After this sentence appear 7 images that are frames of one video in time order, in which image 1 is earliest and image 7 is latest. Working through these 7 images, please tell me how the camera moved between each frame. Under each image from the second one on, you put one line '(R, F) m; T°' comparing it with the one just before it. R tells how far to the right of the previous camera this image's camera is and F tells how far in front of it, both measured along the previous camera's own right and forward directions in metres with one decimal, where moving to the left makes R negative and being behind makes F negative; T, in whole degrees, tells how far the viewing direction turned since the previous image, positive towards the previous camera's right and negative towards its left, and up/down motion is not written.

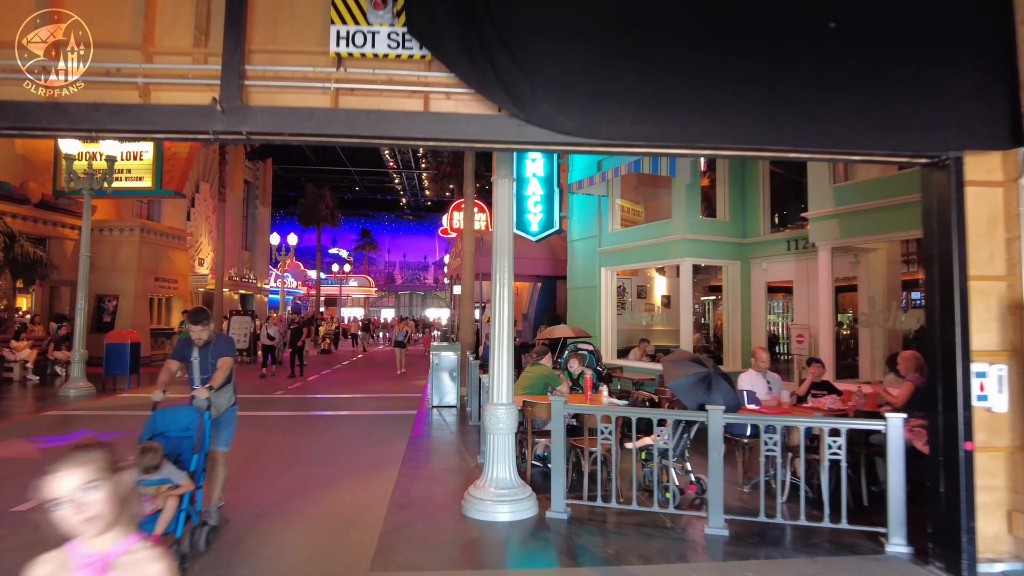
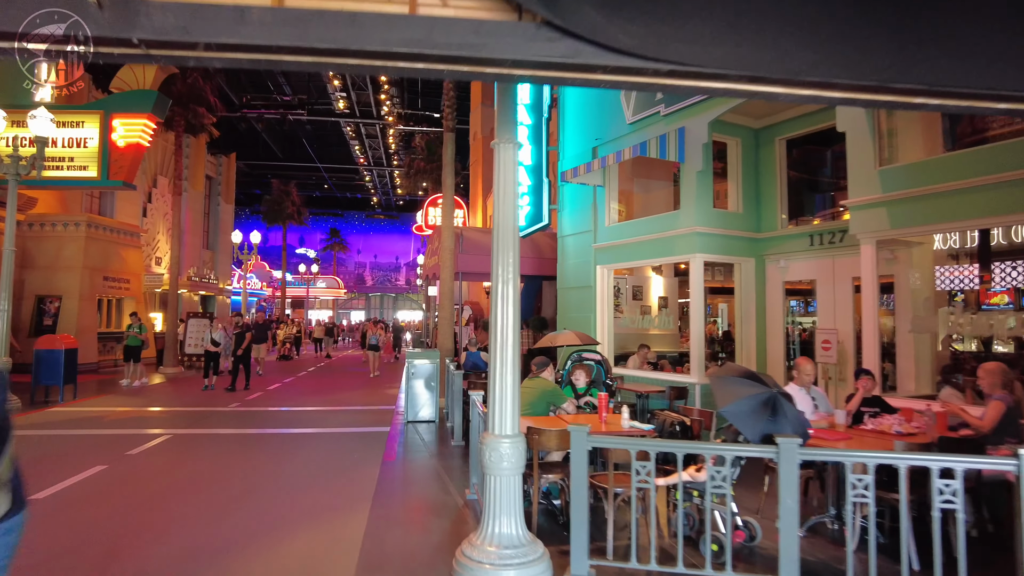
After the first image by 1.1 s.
(-0.2, +1.3) m; +2°
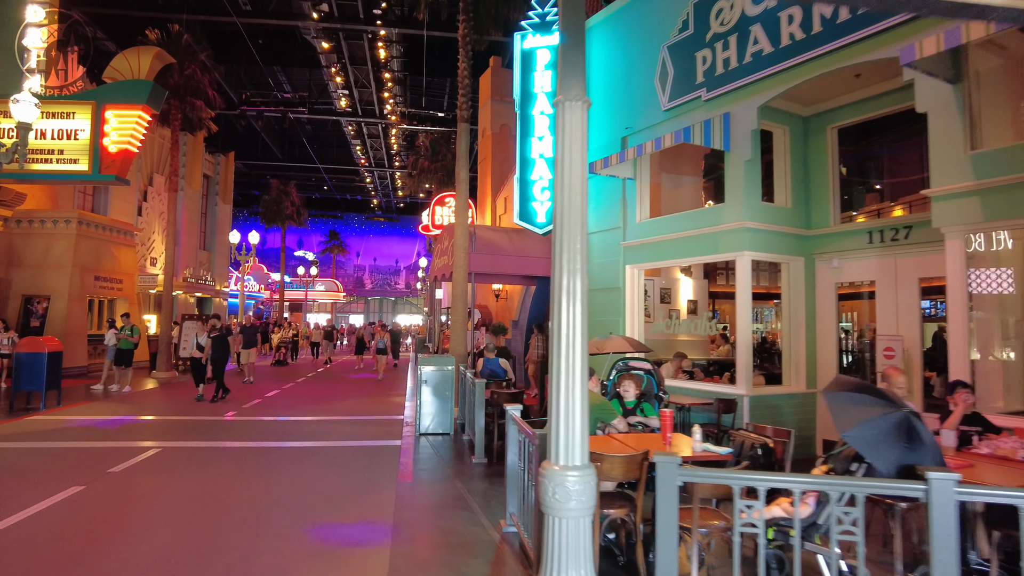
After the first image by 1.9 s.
(-0.4, +0.9) m; 0°
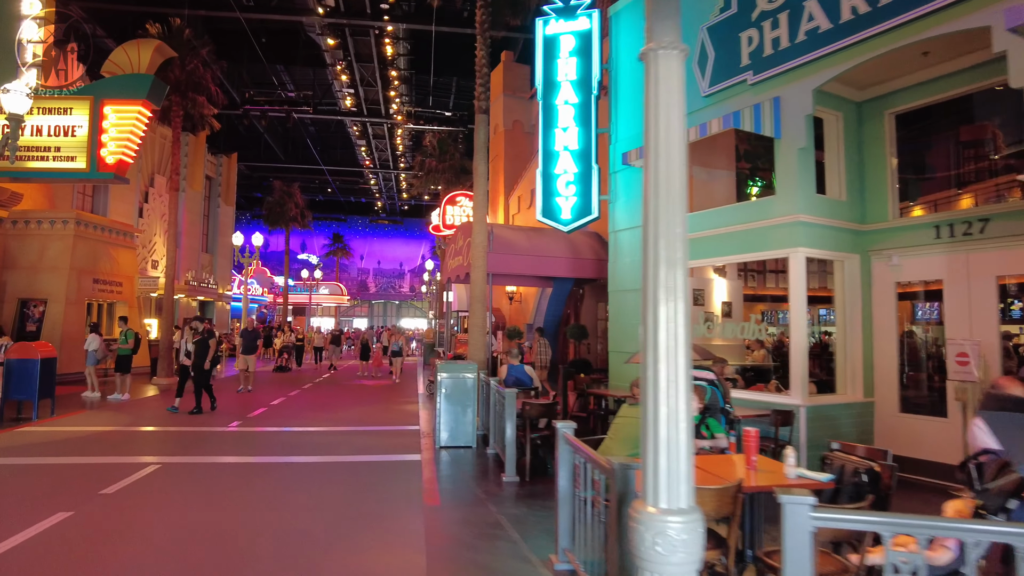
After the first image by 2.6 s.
(-0.3, +0.7) m; 0°
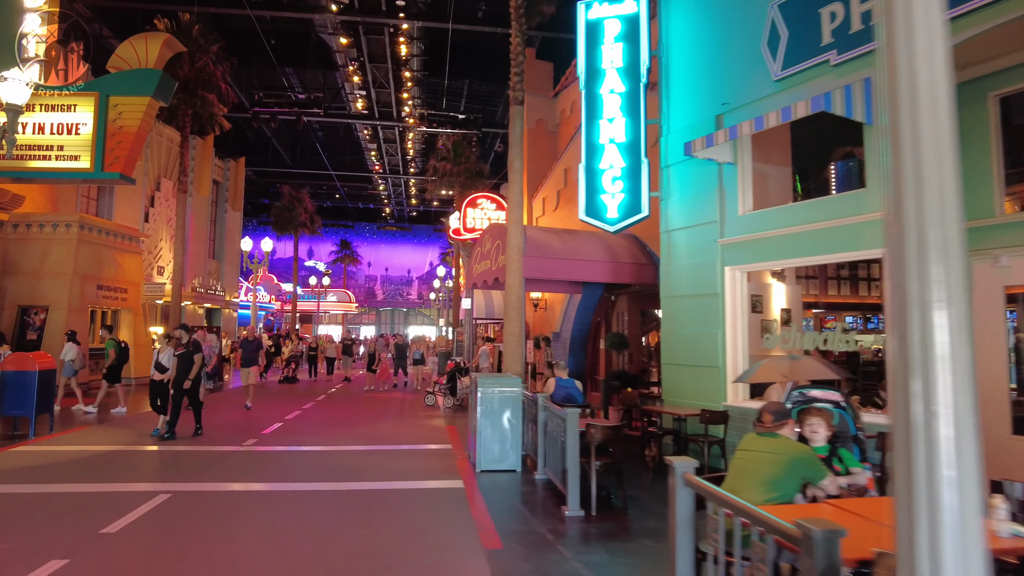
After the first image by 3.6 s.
(-0.6, +0.9) m; 0°
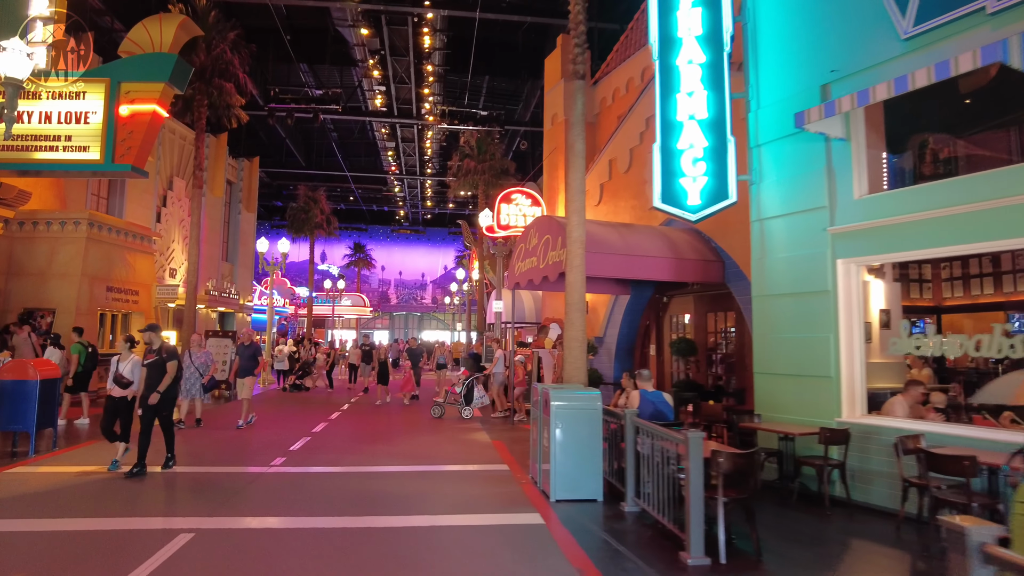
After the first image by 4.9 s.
(-0.7, +1.2) m; -1°
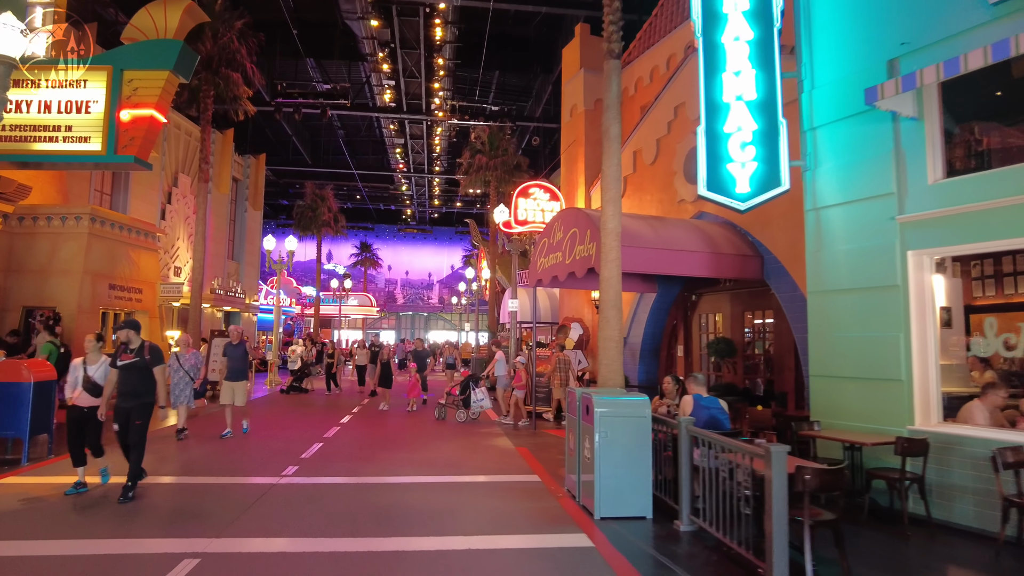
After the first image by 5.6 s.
(-0.3, +0.7) m; 0°
